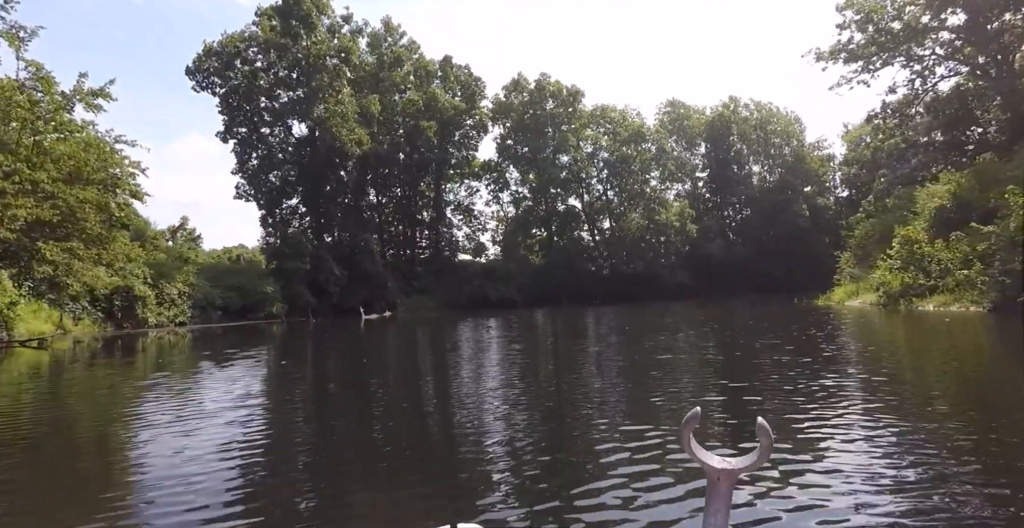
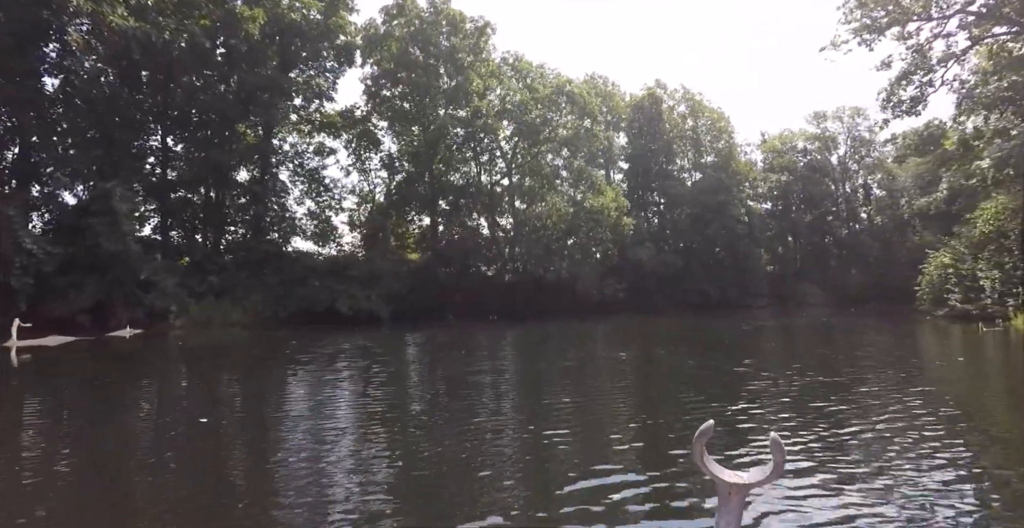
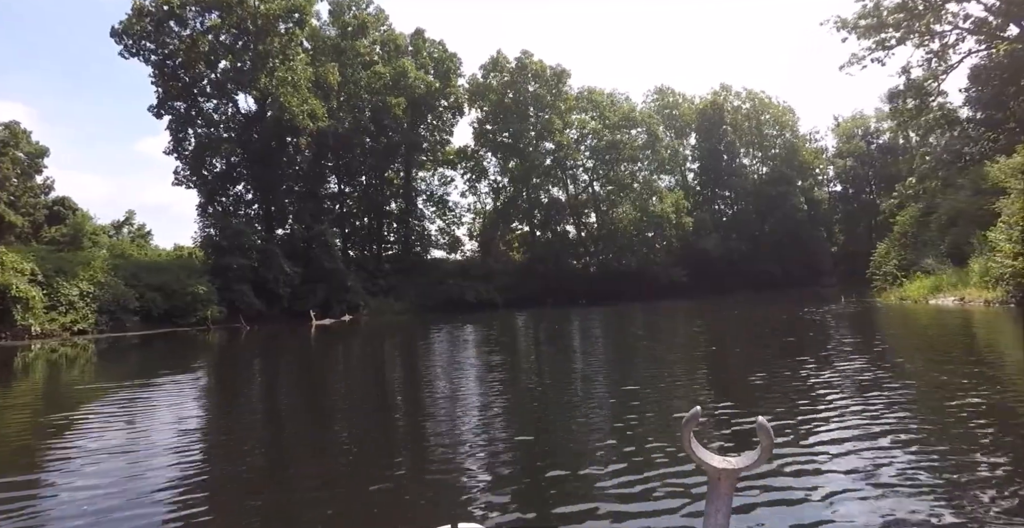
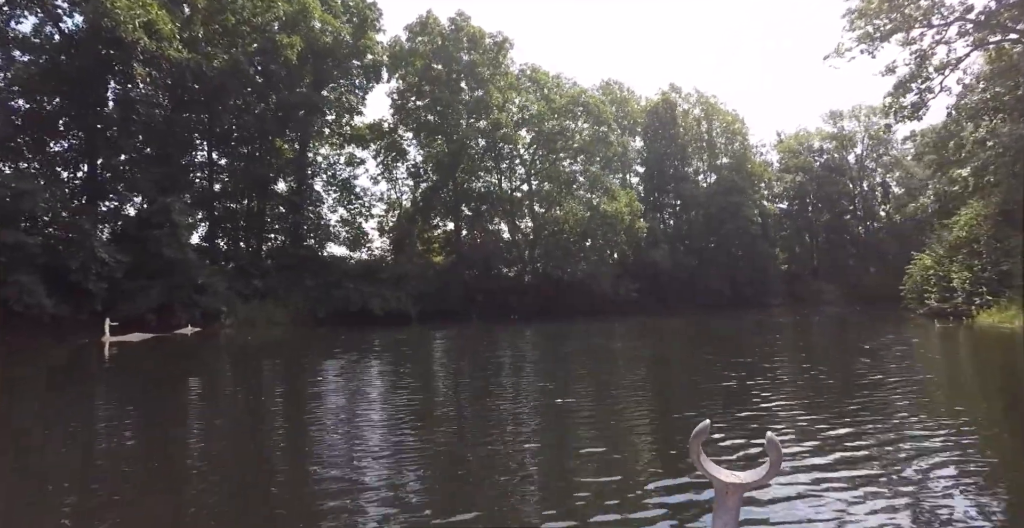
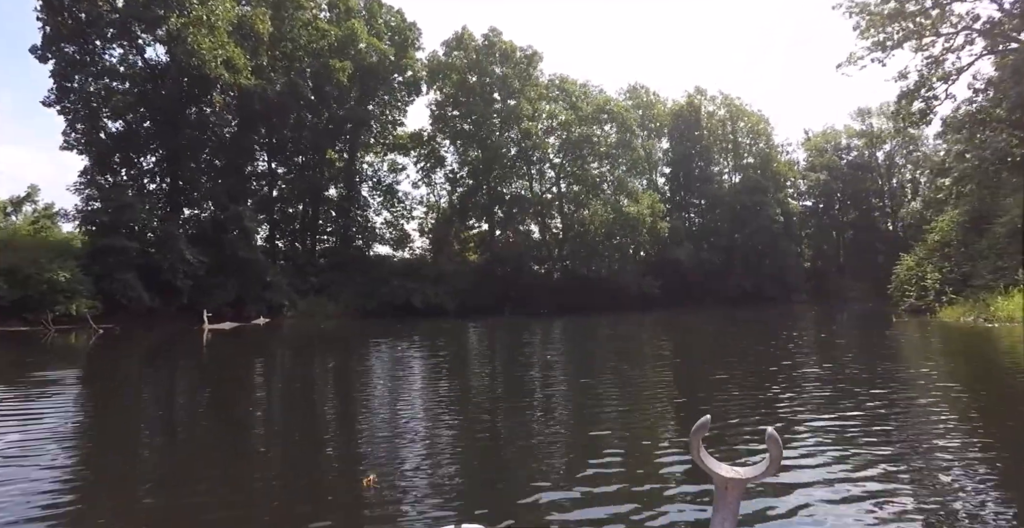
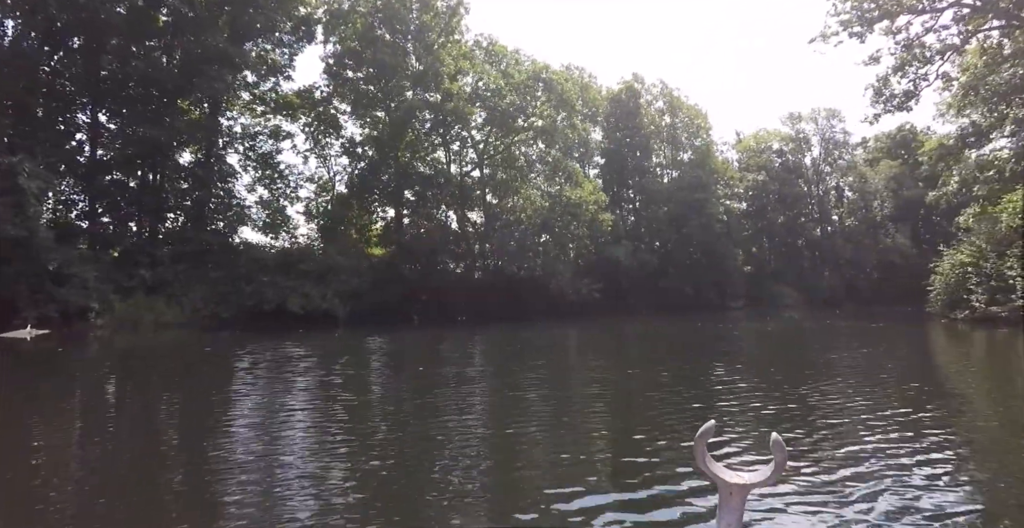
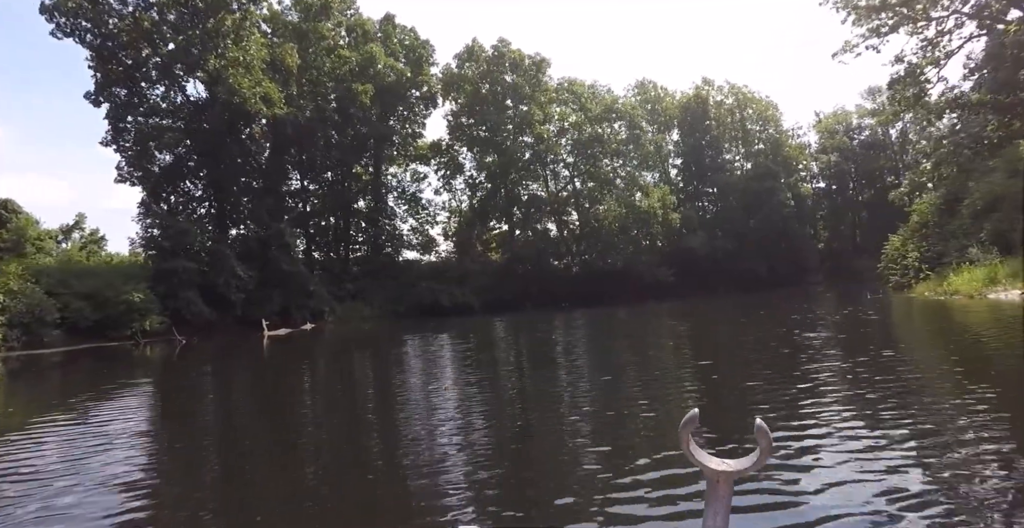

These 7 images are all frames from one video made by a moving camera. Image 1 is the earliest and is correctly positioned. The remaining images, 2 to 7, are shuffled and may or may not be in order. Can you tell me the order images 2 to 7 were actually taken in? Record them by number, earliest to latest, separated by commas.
3, 7, 5, 4, 2, 6
